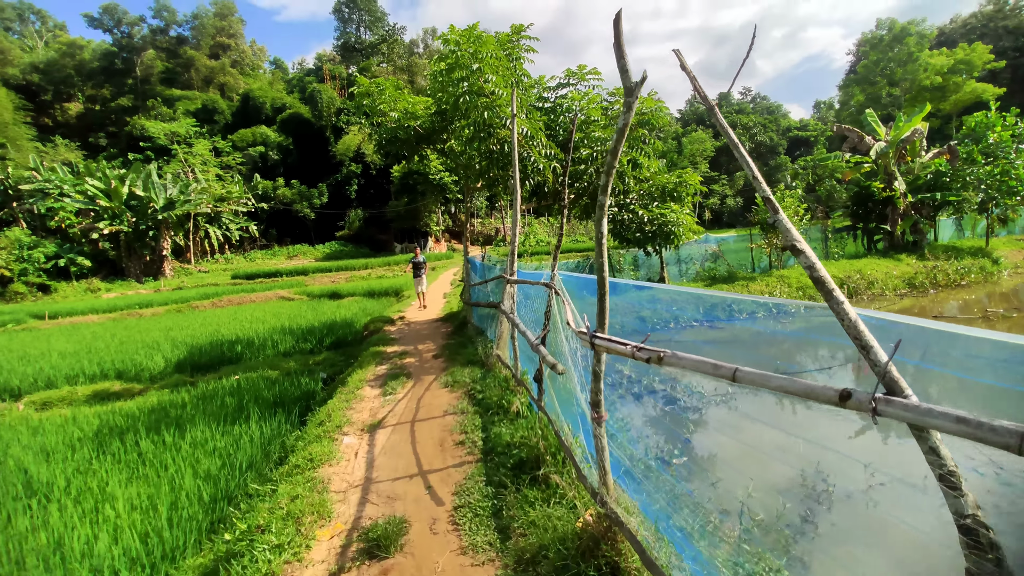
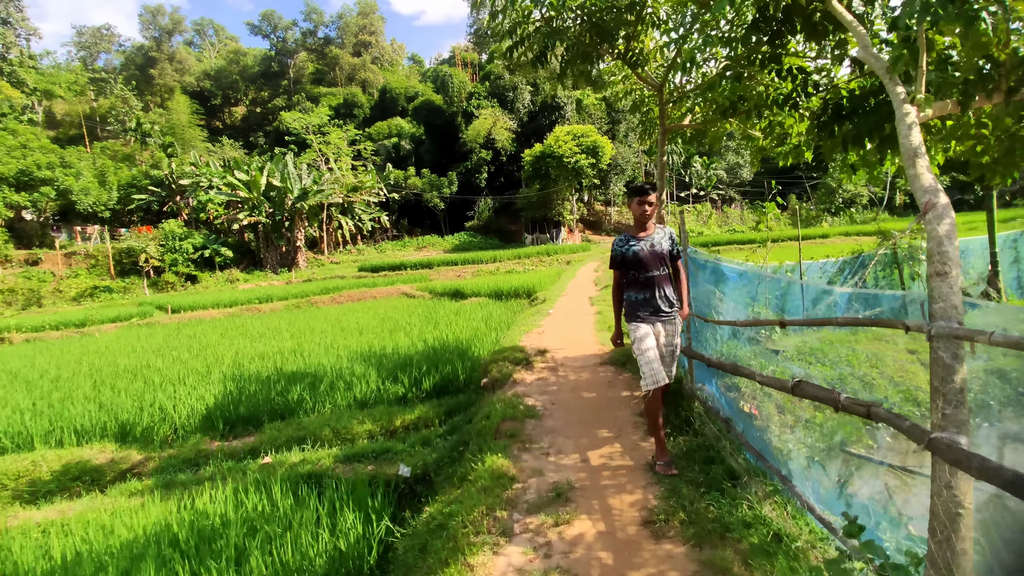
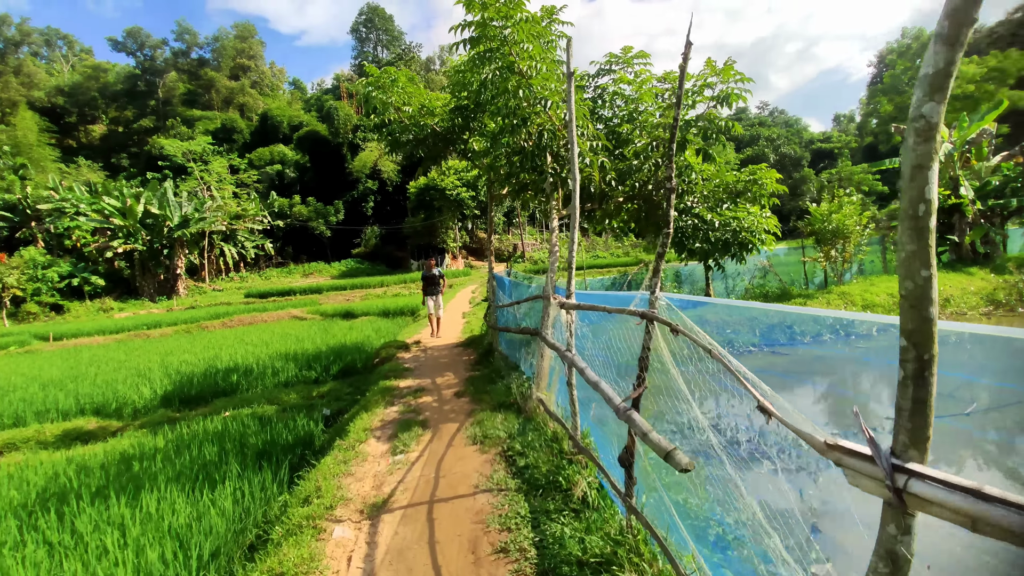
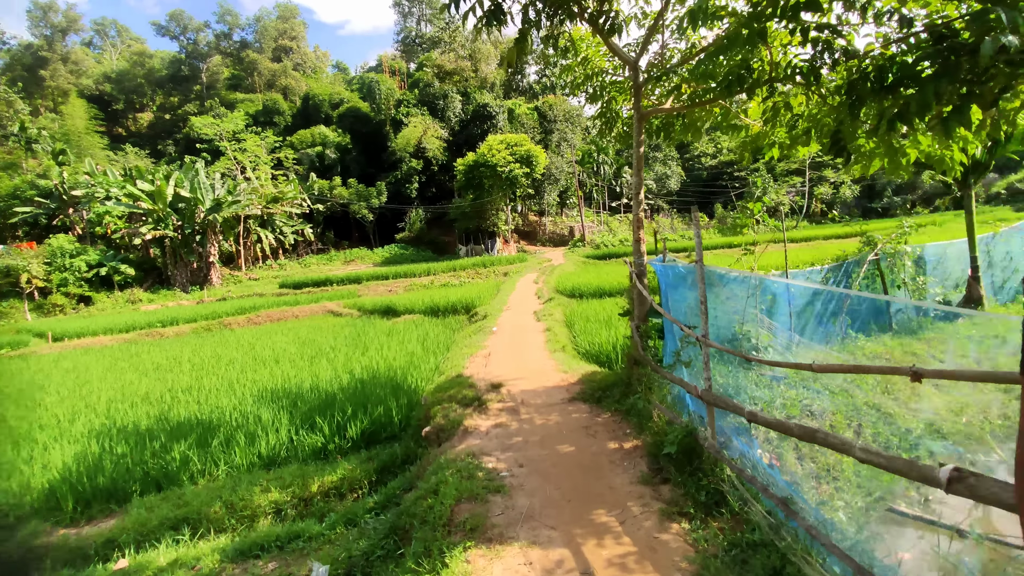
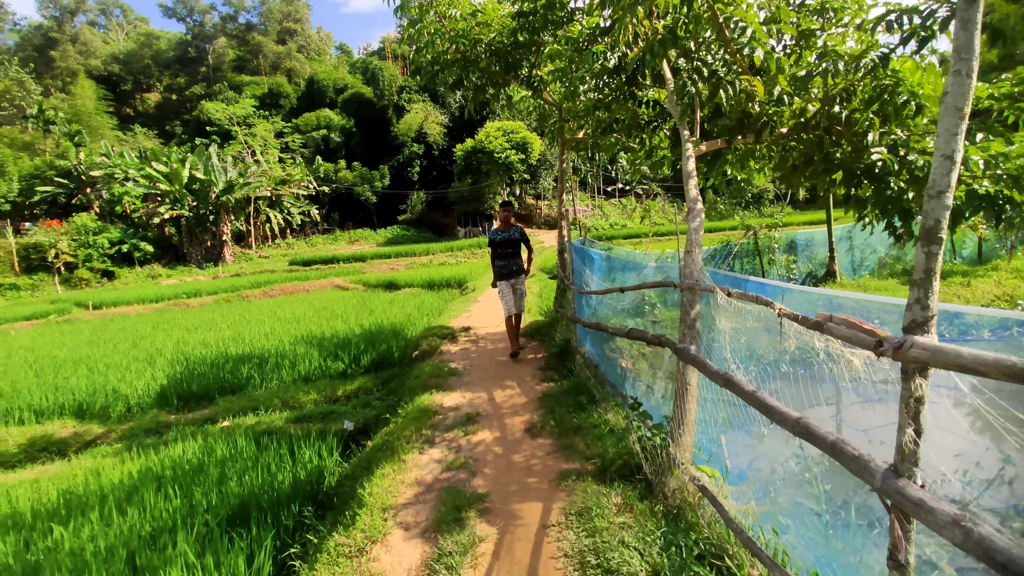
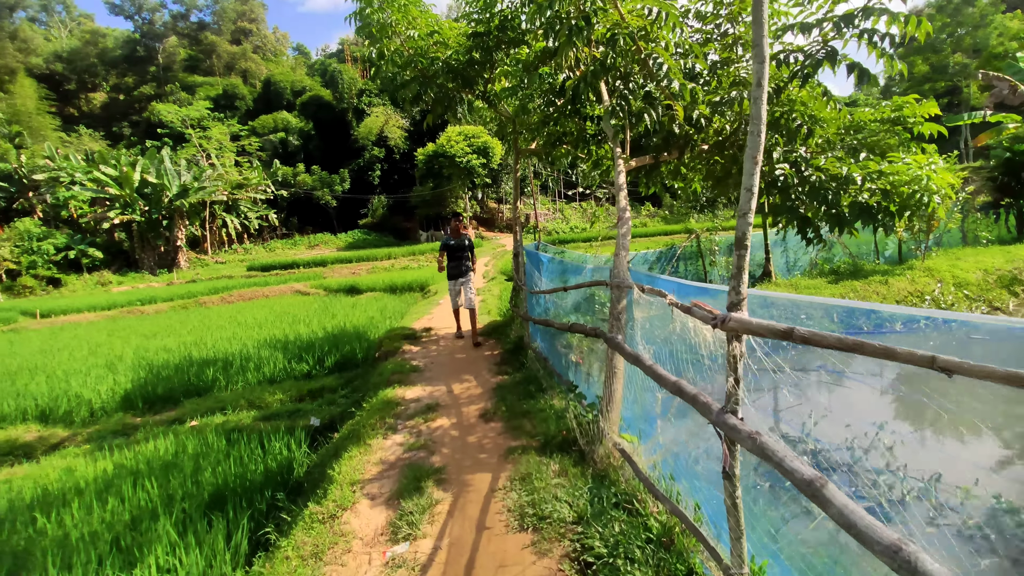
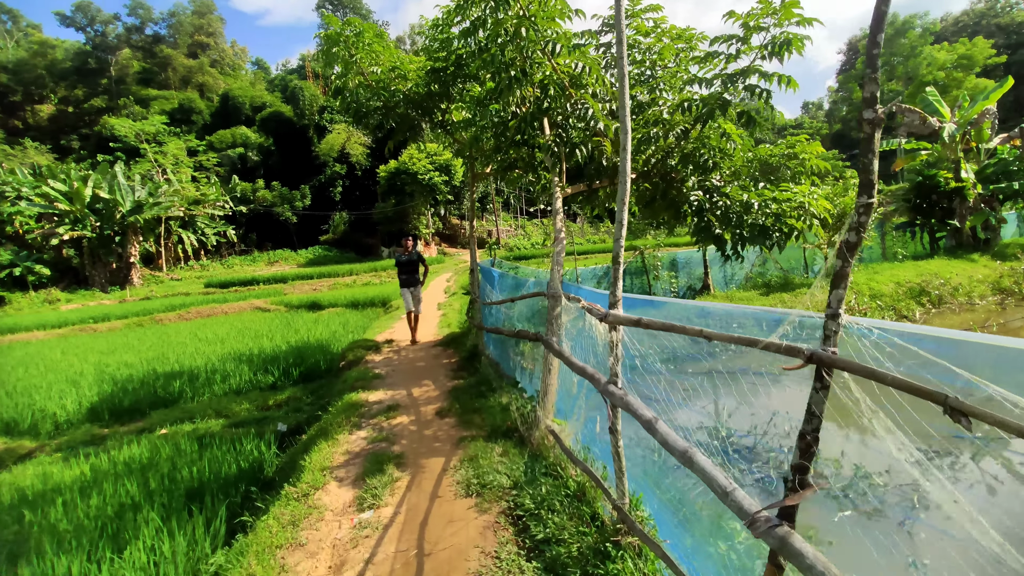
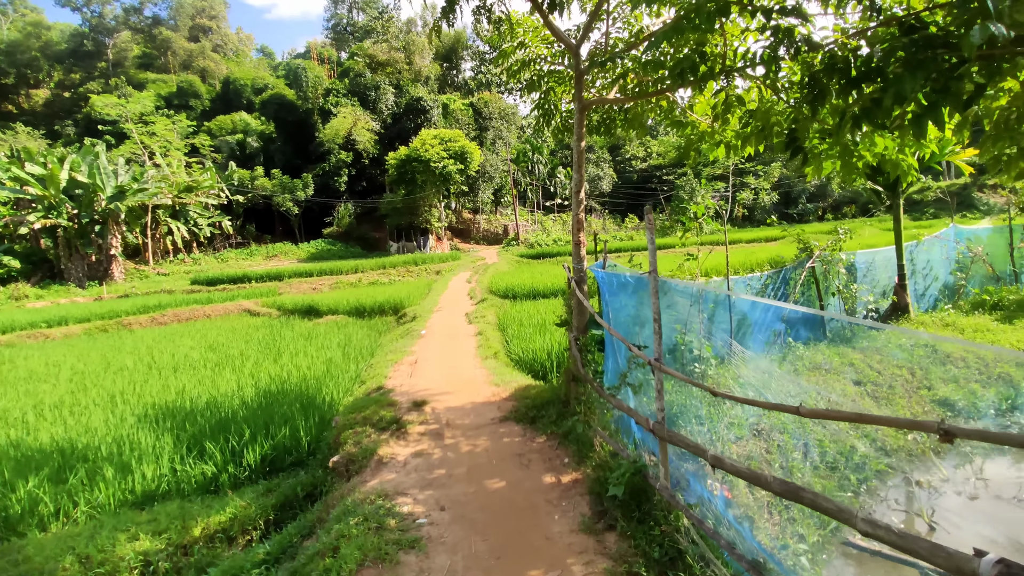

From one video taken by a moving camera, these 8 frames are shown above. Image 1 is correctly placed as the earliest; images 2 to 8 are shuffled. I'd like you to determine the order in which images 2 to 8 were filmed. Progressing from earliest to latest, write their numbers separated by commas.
3, 7, 6, 5, 2, 4, 8
